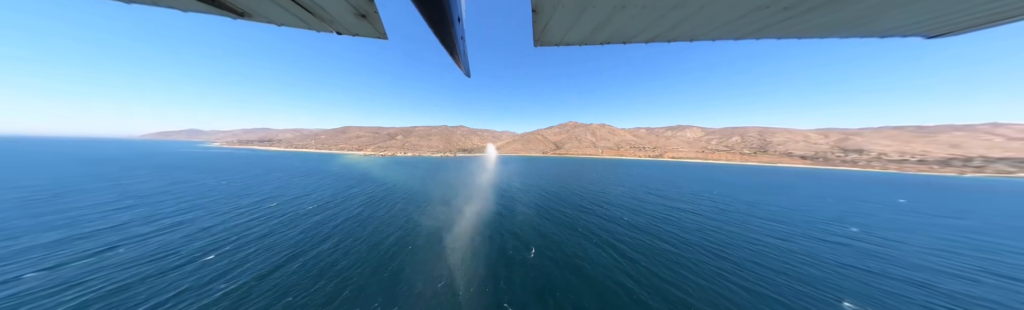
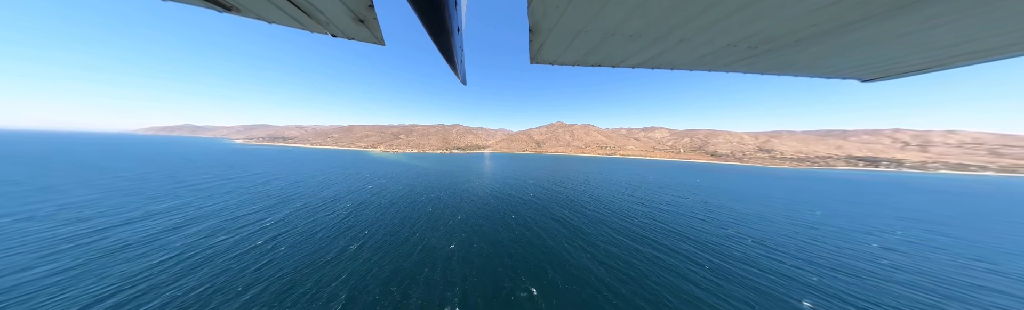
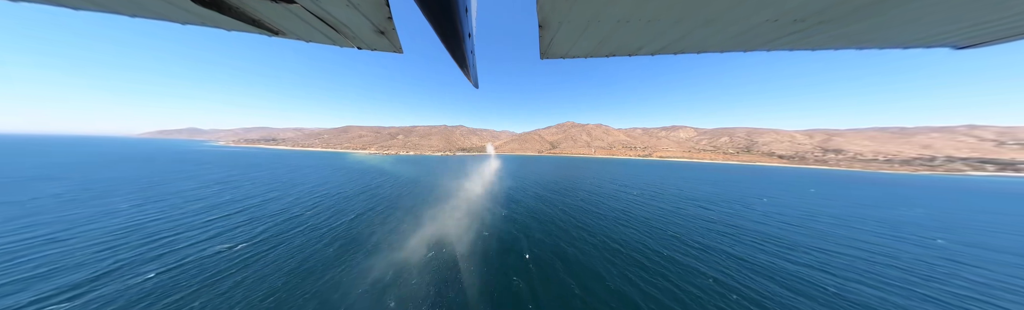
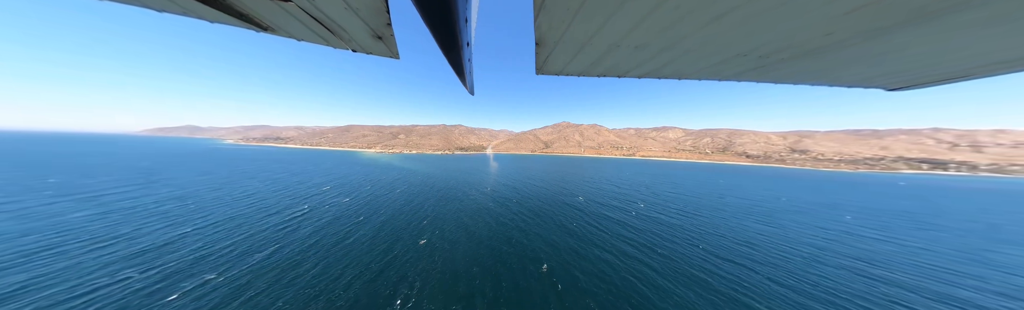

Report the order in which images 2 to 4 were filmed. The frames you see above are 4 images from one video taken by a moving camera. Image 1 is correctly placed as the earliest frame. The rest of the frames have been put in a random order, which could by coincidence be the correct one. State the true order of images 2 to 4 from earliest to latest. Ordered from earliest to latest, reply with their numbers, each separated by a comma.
3, 4, 2
